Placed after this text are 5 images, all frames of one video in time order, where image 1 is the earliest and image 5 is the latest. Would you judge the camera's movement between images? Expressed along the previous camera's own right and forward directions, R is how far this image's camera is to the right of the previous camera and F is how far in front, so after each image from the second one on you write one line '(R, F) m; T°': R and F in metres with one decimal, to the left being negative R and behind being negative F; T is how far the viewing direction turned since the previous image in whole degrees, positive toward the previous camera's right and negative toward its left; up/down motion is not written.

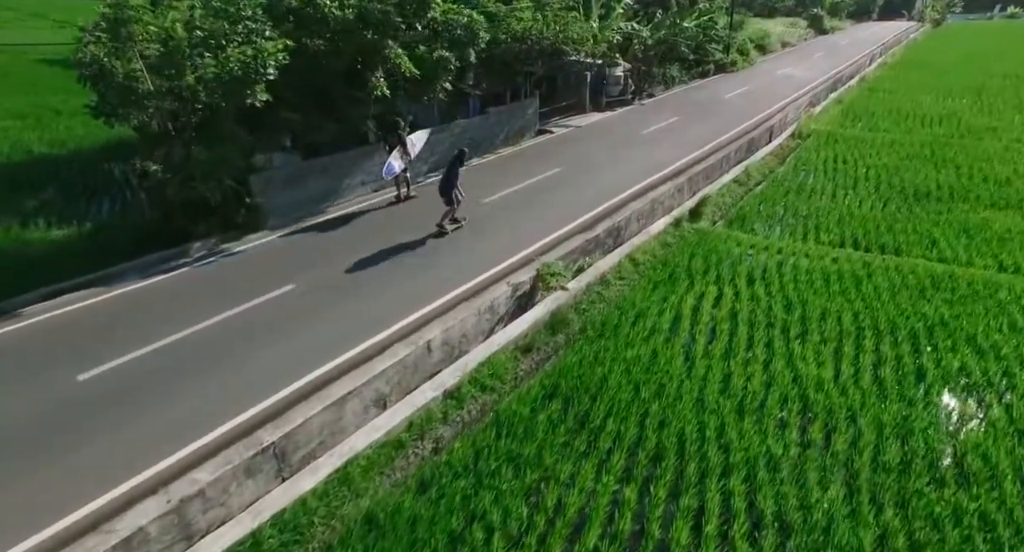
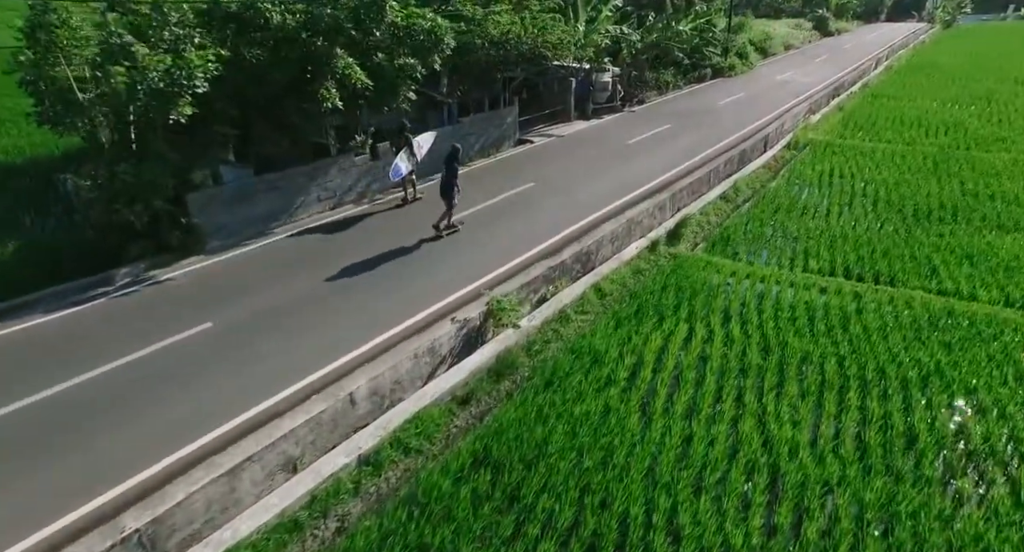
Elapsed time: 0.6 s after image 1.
(+0.7, +0.9) m; -1°
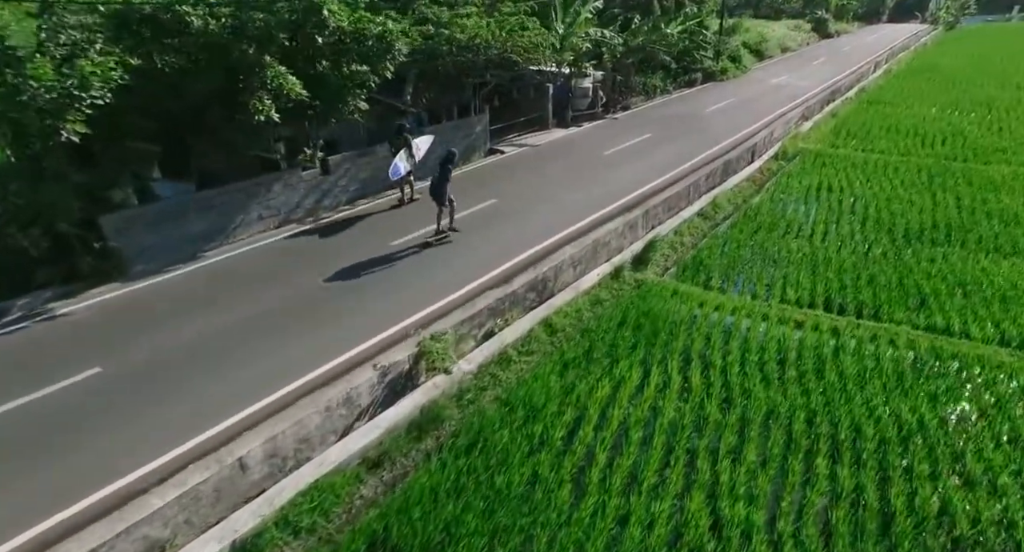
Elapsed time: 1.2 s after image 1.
(+0.8, +0.8) m; 0°
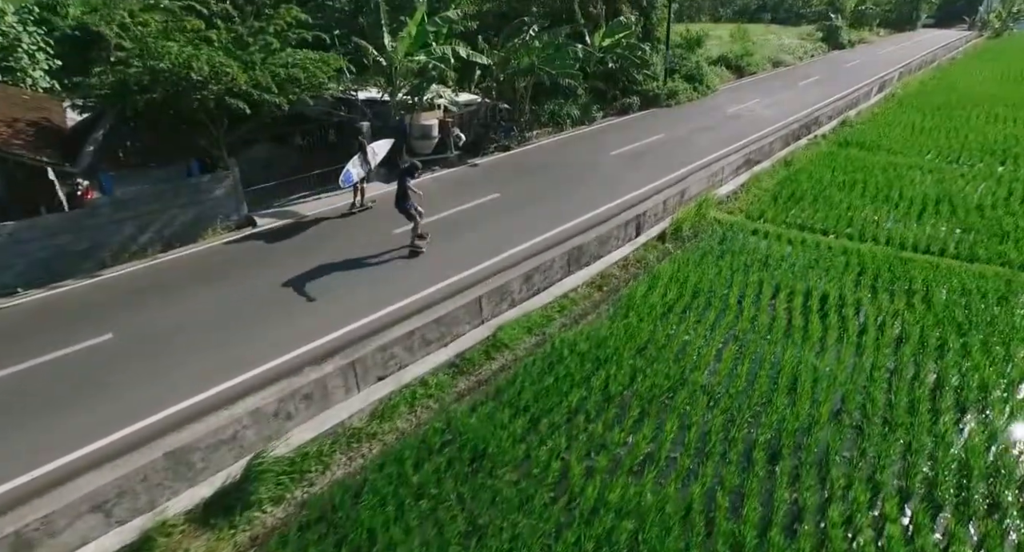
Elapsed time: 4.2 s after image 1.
(+4.7, +4.7) m; -3°
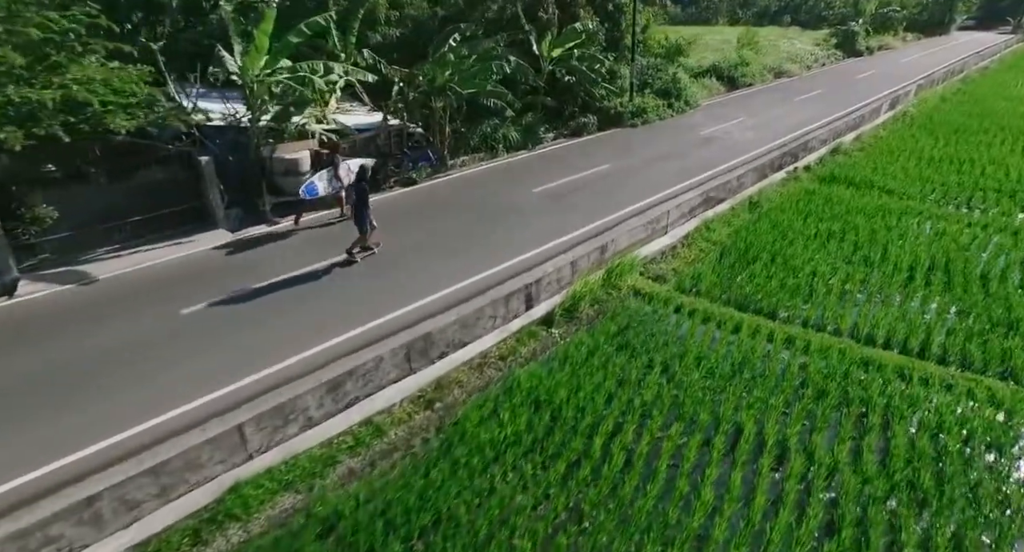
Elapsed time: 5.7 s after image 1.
(+2.5, +2.6) m; -2°
